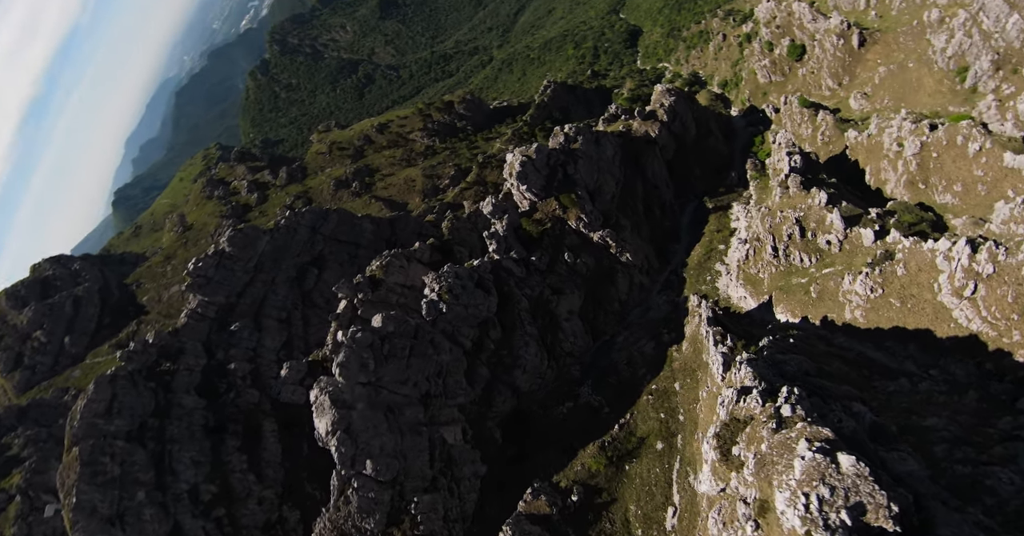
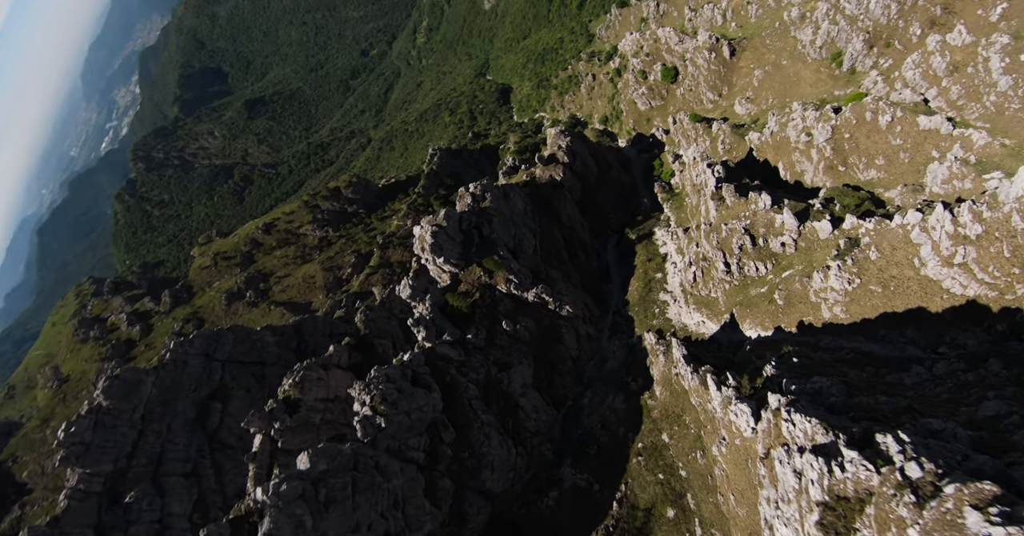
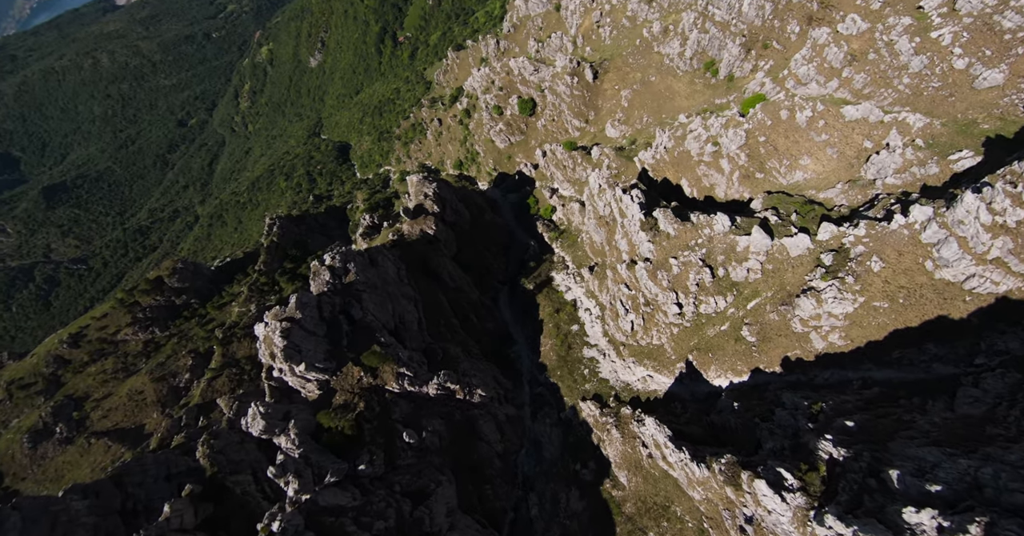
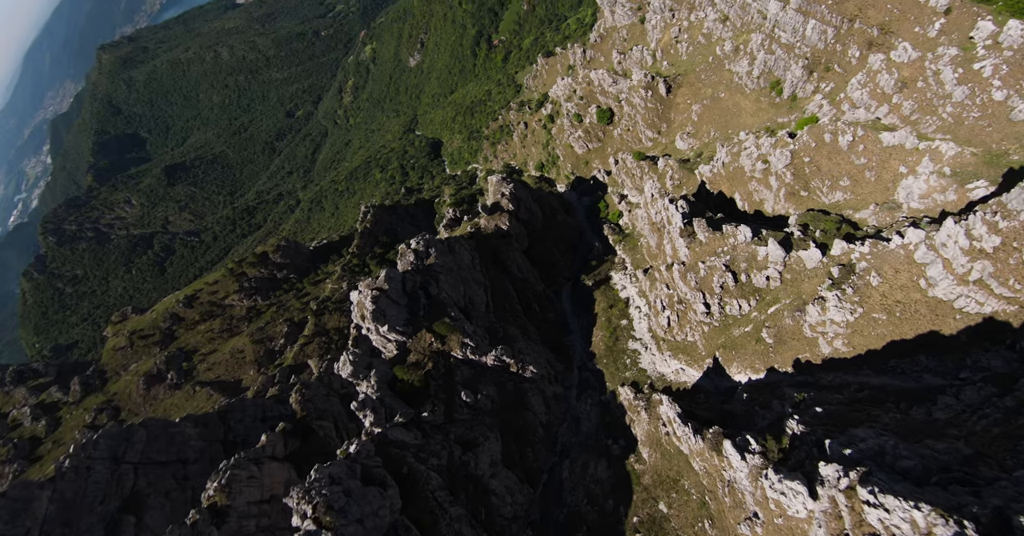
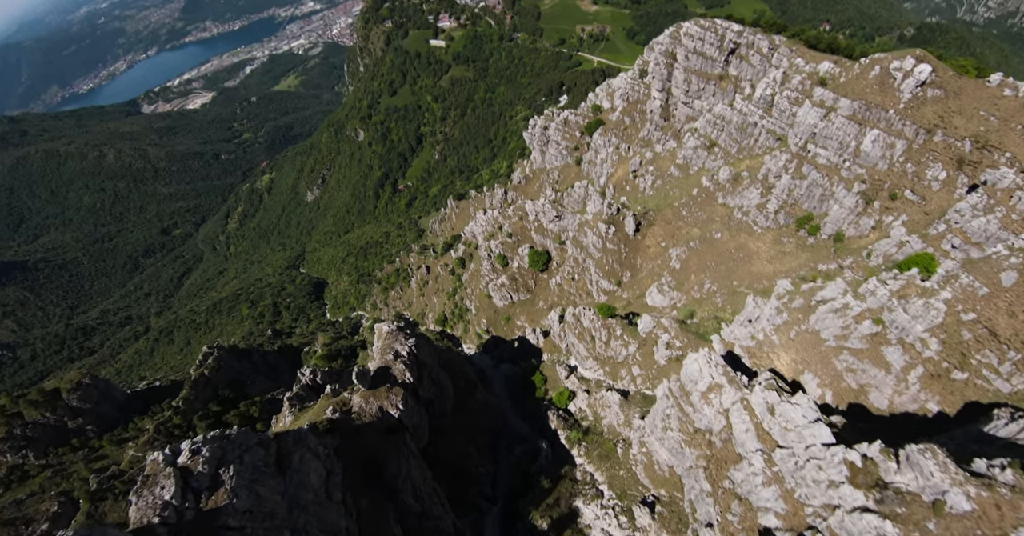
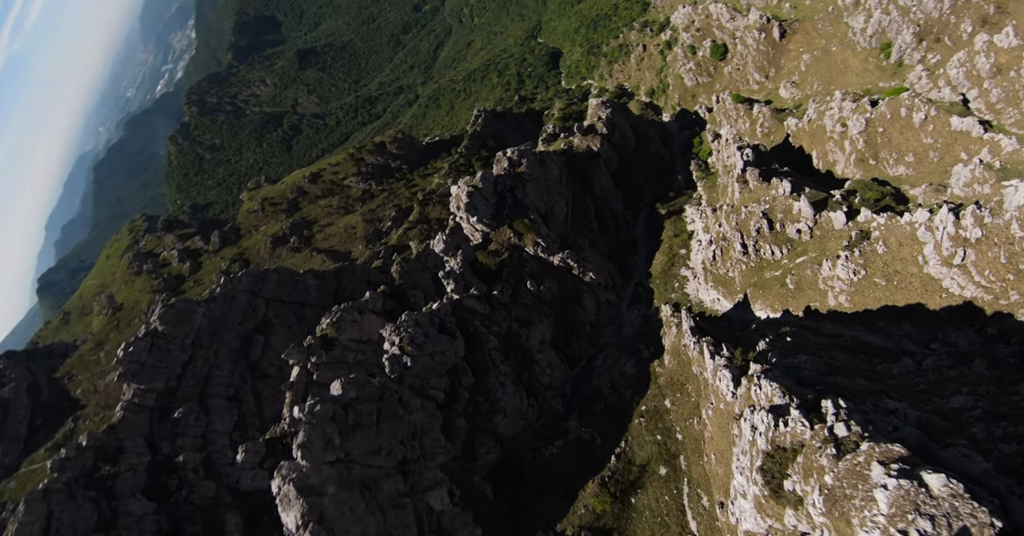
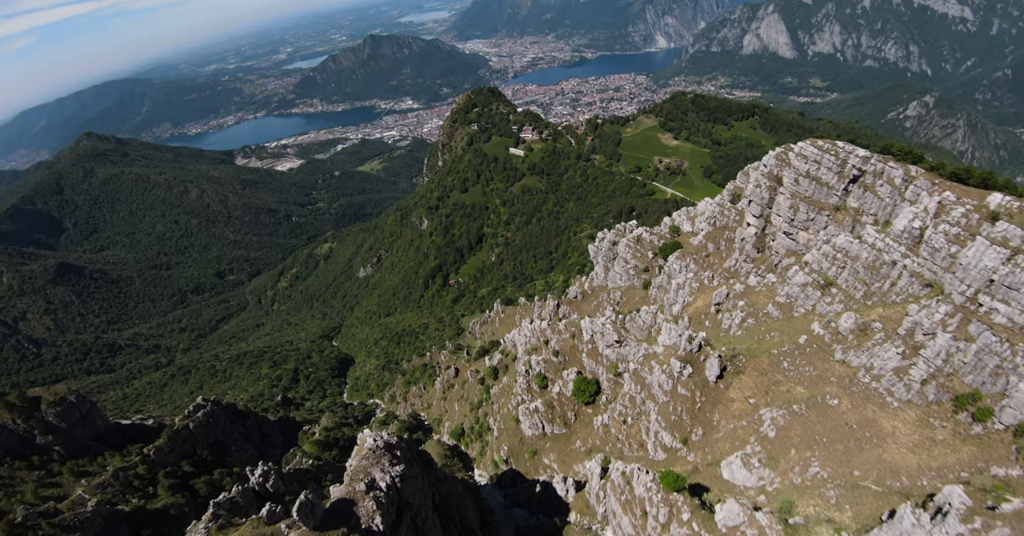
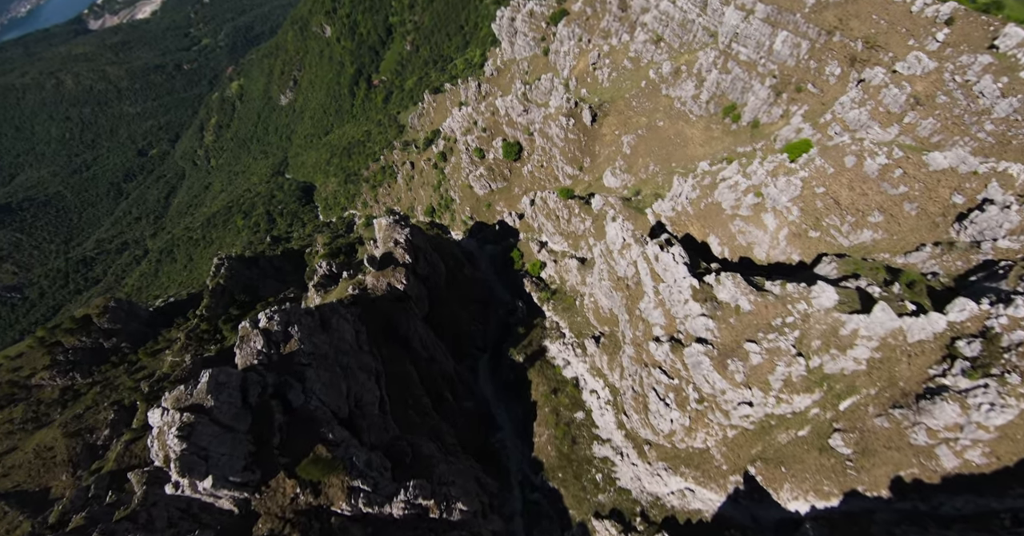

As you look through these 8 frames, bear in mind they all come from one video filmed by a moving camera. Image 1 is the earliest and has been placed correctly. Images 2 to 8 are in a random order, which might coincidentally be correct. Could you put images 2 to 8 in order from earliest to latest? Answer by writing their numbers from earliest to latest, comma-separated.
6, 2, 4, 3, 8, 5, 7
